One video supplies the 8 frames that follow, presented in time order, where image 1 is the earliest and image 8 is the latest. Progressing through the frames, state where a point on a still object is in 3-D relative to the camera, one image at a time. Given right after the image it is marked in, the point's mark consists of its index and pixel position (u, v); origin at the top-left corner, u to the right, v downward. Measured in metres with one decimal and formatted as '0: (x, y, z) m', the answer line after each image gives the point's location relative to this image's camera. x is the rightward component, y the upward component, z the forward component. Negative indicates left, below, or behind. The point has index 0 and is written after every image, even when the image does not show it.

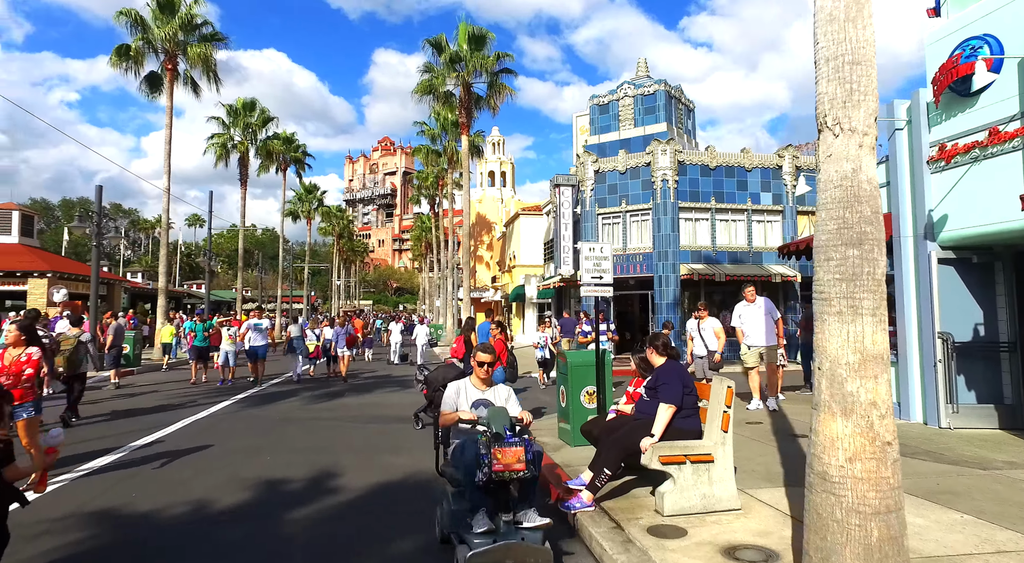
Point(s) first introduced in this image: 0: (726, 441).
0: (+1.6, -1.2, +4.8) m
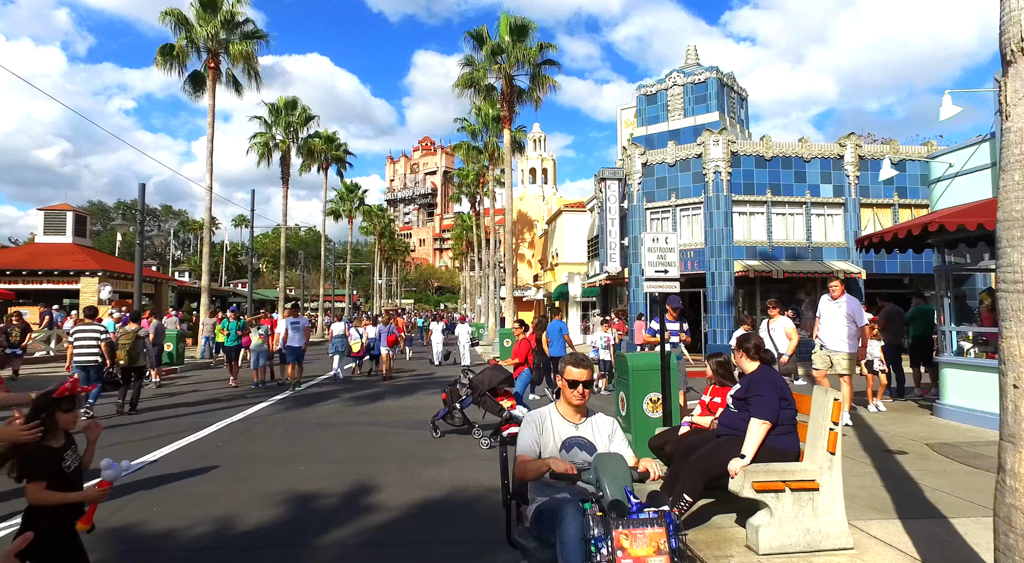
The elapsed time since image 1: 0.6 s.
0: (+2.0, -1.1, +4.0) m
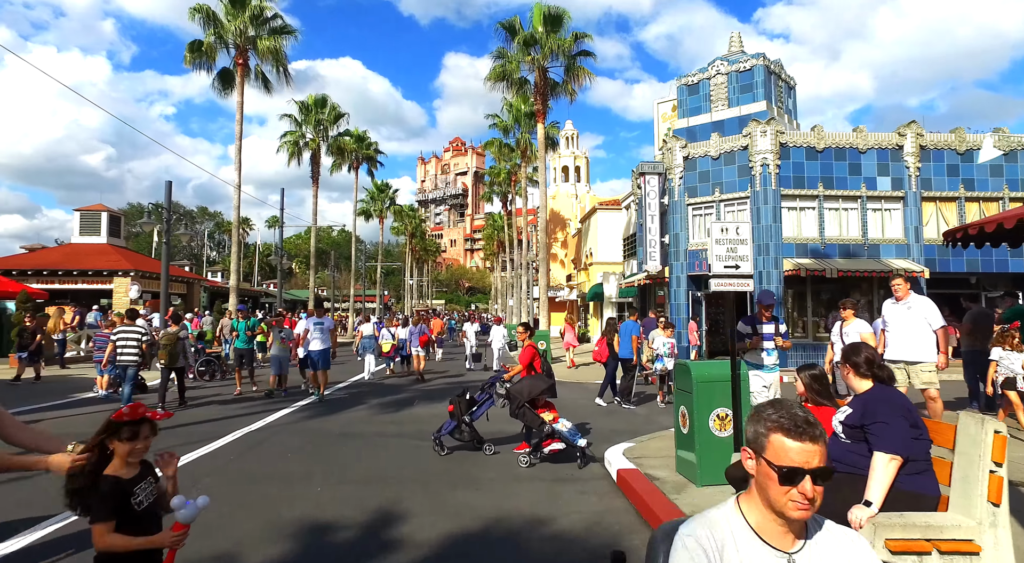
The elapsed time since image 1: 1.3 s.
0: (+2.3, -1.1, +3.0) m
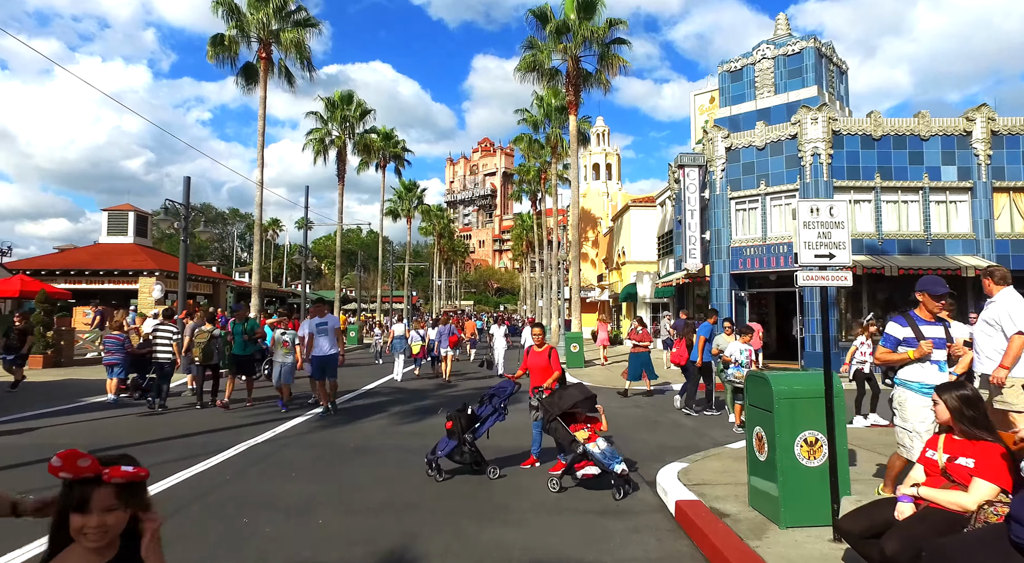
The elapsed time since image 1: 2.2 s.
0: (+2.4, -1.1, +1.9) m
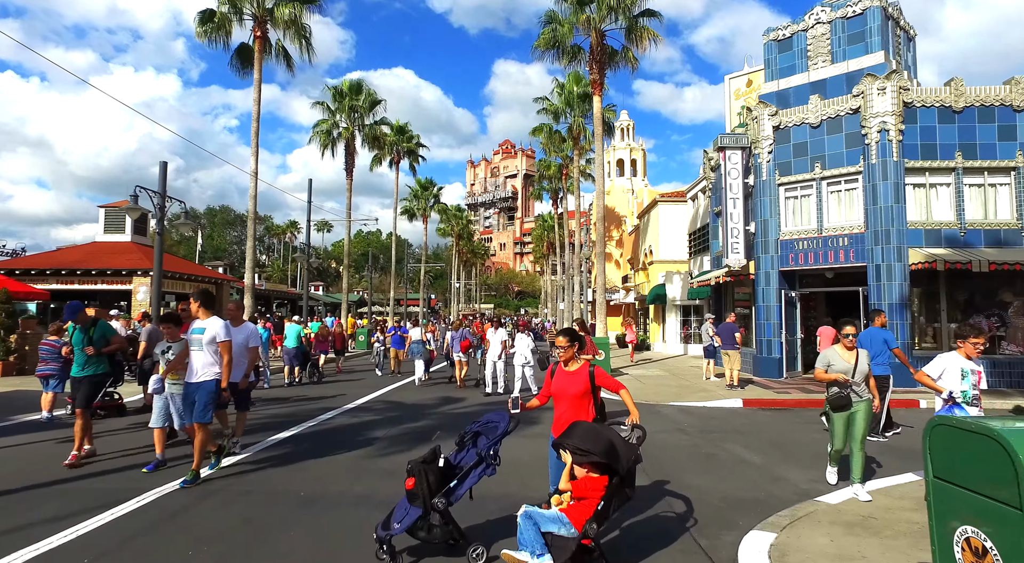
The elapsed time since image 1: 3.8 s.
0: (+2.3, -0.9, -0.5) m
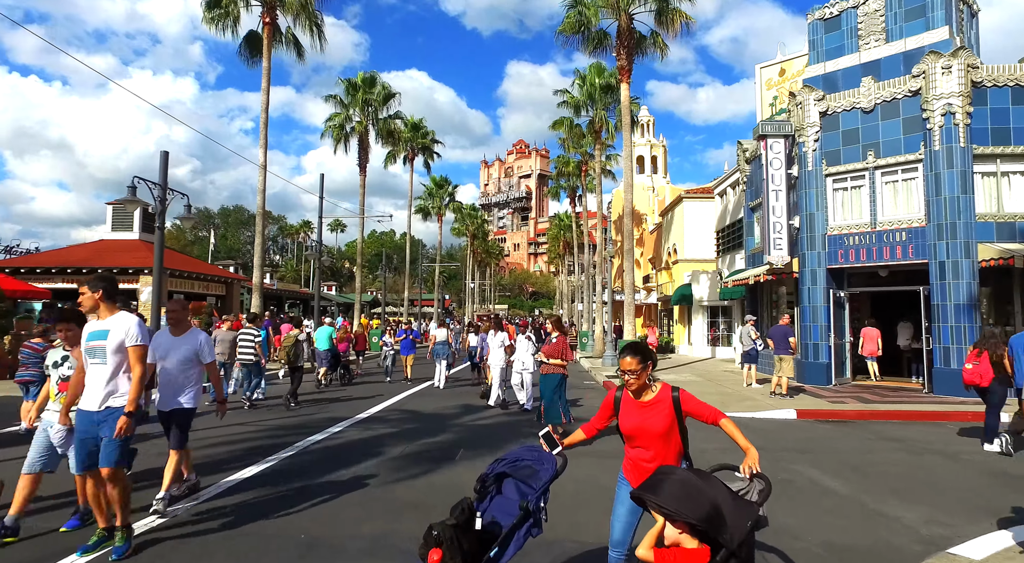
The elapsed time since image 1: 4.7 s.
0: (+2.5, -0.8, -1.8) m
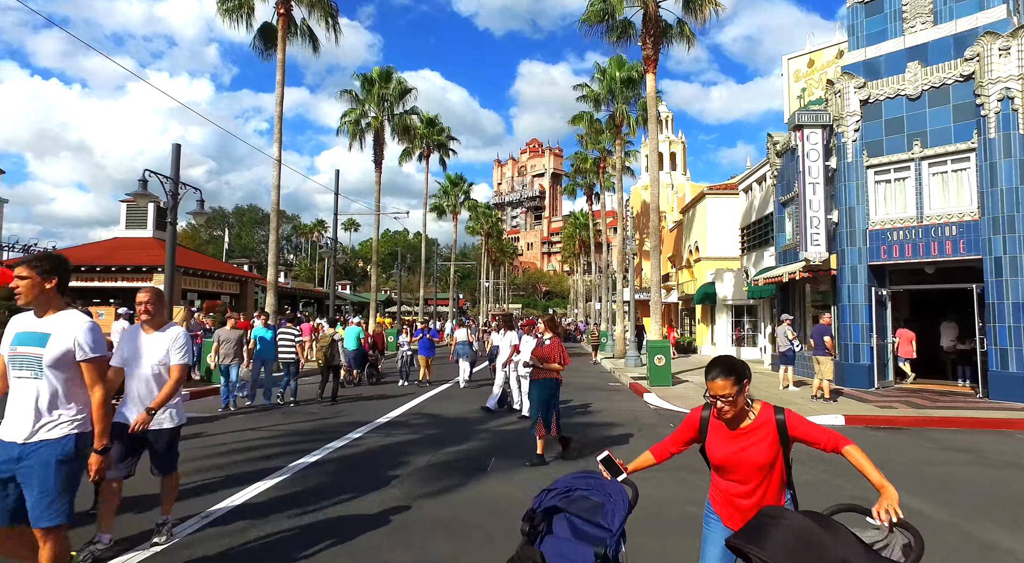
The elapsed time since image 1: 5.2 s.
0: (+2.7, -0.8, -2.5) m
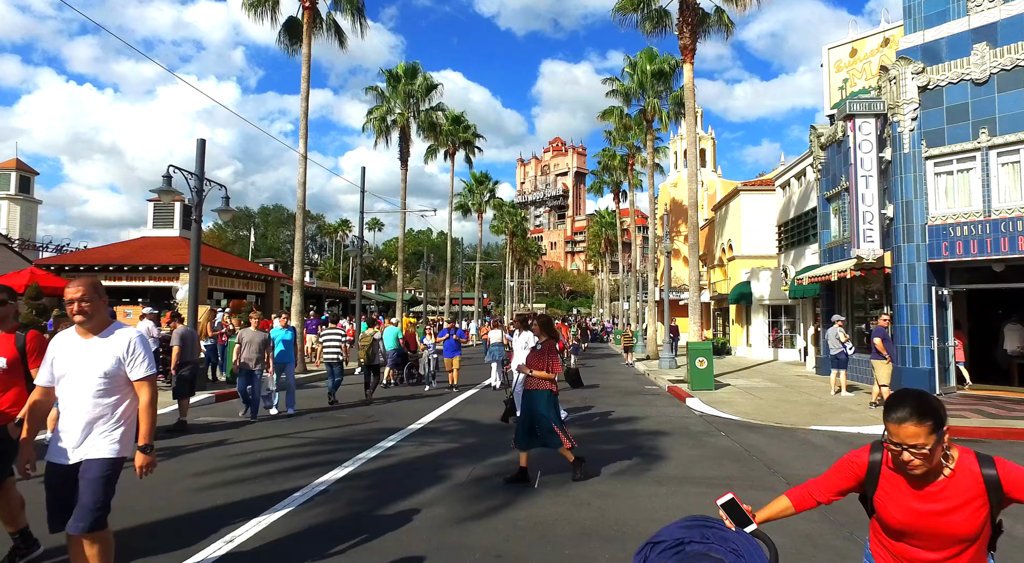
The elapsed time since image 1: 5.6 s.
0: (+2.9, -0.8, -3.3) m
